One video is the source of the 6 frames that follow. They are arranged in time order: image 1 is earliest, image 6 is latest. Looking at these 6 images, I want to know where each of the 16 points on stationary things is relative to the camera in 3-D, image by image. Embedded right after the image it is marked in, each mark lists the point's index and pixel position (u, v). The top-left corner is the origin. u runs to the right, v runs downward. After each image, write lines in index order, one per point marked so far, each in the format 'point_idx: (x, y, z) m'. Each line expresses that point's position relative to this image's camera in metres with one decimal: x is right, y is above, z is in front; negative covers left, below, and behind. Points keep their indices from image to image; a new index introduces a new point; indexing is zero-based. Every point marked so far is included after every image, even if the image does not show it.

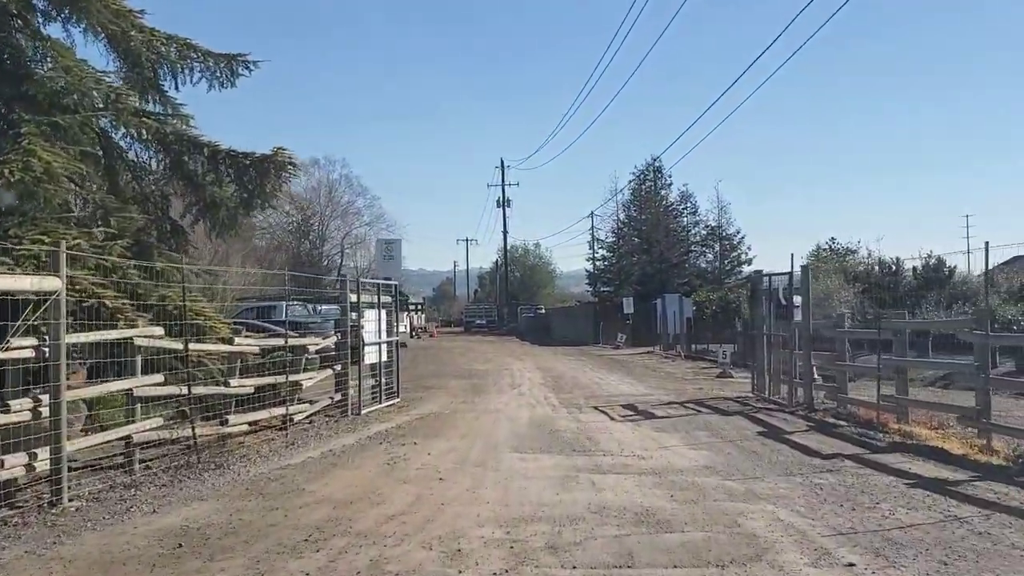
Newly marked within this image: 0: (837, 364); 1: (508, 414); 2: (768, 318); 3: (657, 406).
0: (+4.5, -1.0, +15.8) m
1: (-0.1, -1.8, +16.4) m
2: (+4.1, -0.5, +18.1) m
3: (+2.2, -1.8, +17.1) m
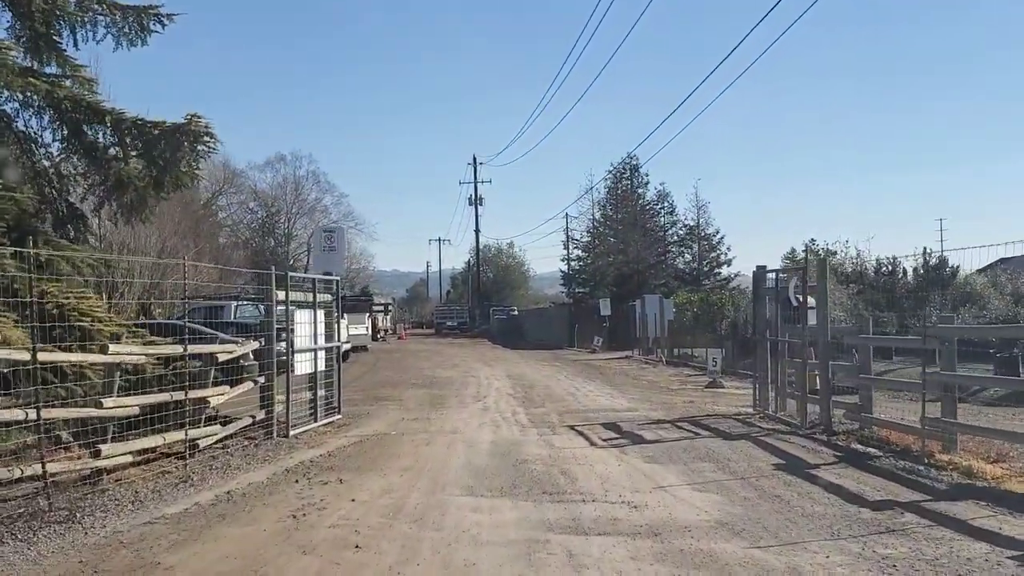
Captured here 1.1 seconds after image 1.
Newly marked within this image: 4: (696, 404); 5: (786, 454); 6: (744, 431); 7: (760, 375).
0: (+4.0, -1.0, +13.1) m
1: (-0.5, -1.8, +13.7) m
2: (+3.5, -0.4, +15.5) m
3: (+1.7, -1.7, +14.4) m
4: (+2.9, -1.8, +17.8) m
5: (+2.7, -1.6, +11.4) m
6: (+2.7, -1.7, +13.3) m
7: (+3.5, -1.2, +16.1) m
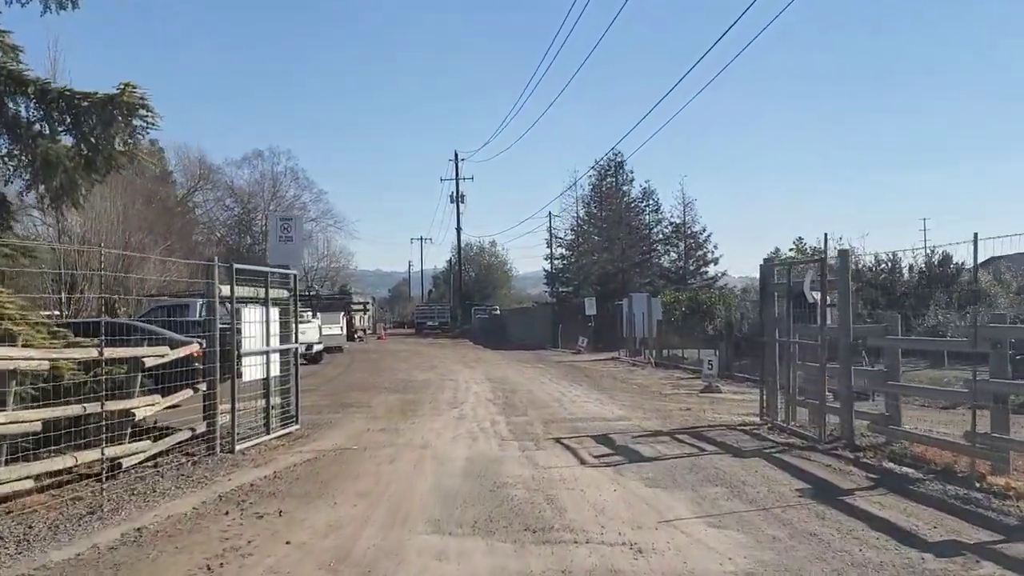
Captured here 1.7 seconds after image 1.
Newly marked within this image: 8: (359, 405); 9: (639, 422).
0: (+3.8, -1.0, +11.5) m
1: (-0.8, -1.7, +11.9) m
2: (+3.3, -0.4, +13.8) m
3: (+1.4, -1.7, +12.8) m
4: (+2.6, -1.7, +16.2) m
5: (+2.5, -1.6, +9.7) m
6: (+2.5, -1.6, +11.7) m
7: (+3.2, -1.2, +14.5) m
8: (-2.5, -1.9, +18.6) m
9: (+1.6, -1.7, +14.8) m
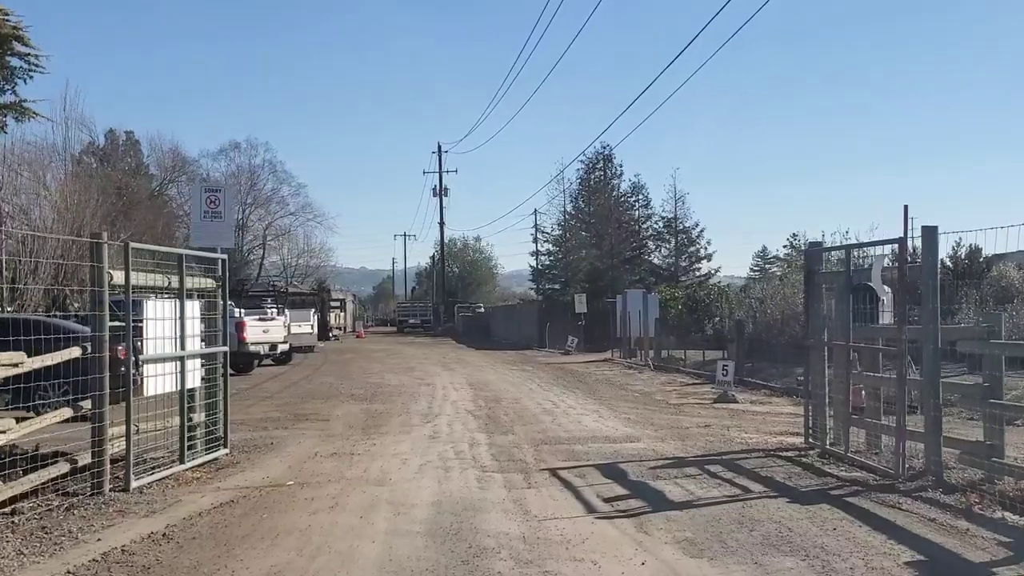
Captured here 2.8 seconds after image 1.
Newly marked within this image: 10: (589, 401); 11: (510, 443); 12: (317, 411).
0: (+3.7, -0.9, +8.7) m
1: (-0.9, -1.6, +9.1) m
2: (+3.1, -0.3, +11.0) m
3: (+1.3, -1.6, +9.9) m
4: (+2.4, -1.7, +13.4) m
5: (+2.4, -1.5, +6.9) m
6: (+2.3, -1.5, +8.9) m
7: (+3.1, -1.1, +11.7) m
8: (-2.7, -1.8, +15.7) m
9: (+1.5, -1.6, +12.0) m
10: (+1.2, -1.8, +17.8) m
11: (0.0, -1.7, +12.4) m
12: (-2.9, -1.8, +17.0) m
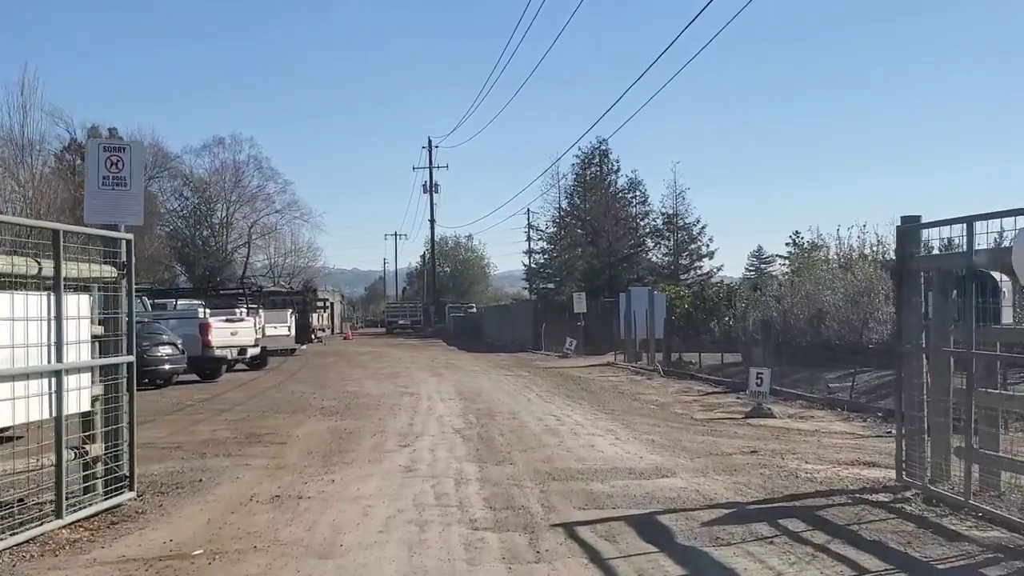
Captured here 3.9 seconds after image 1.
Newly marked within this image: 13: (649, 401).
0: (+3.7, -0.8, +6.0) m
1: (-0.9, -1.5, +6.3) m
2: (+3.1, -0.2, +8.3) m
3: (+1.3, -1.5, +7.2) m
4: (+2.4, -1.6, +10.6) m
5: (+2.4, -1.4, +4.2) m
6: (+2.4, -1.4, +6.1) m
7: (+3.1, -1.0, +8.9) m
8: (-2.7, -1.7, +13.0) m
9: (+1.5, -1.6, +9.2) m
10: (+1.1, -1.7, +15.1) m
11: (0.0, -1.6, +9.6) m
12: (-2.9, -1.7, +14.2) m
13: (+2.2, -1.8, +18.5) m
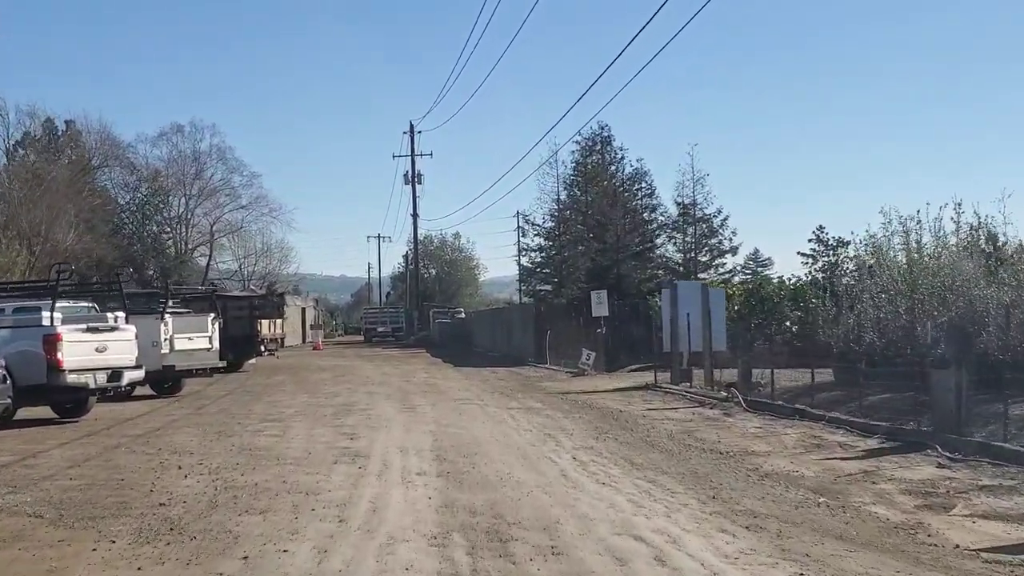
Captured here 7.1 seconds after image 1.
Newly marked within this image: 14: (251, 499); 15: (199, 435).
0: (+4.0, -0.5, -2.5) m
1: (-0.6, -1.3, -2.2) m
2: (+3.4, 0.0, -0.2) m
3: (+1.6, -1.3, -1.3) m
4: (+2.6, -1.3, +2.1) m
5: (+2.8, -1.2, -4.3) m
6: (+2.7, -1.2, -2.4) m
7: (+3.4, -0.7, +0.4) m
8: (-2.5, -1.5, +4.4) m
9: (+1.7, -1.3, +0.7) m
10: (+1.4, -1.5, +6.5) m
11: (+0.3, -1.4, +1.1) m
12: (-2.7, -1.6, +5.7) m
13: (+2.4, -1.6, +10.0) m
14: (-2.0, -1.6, +8.9) m
15: (-4.0, -1.9, +14.5) m
